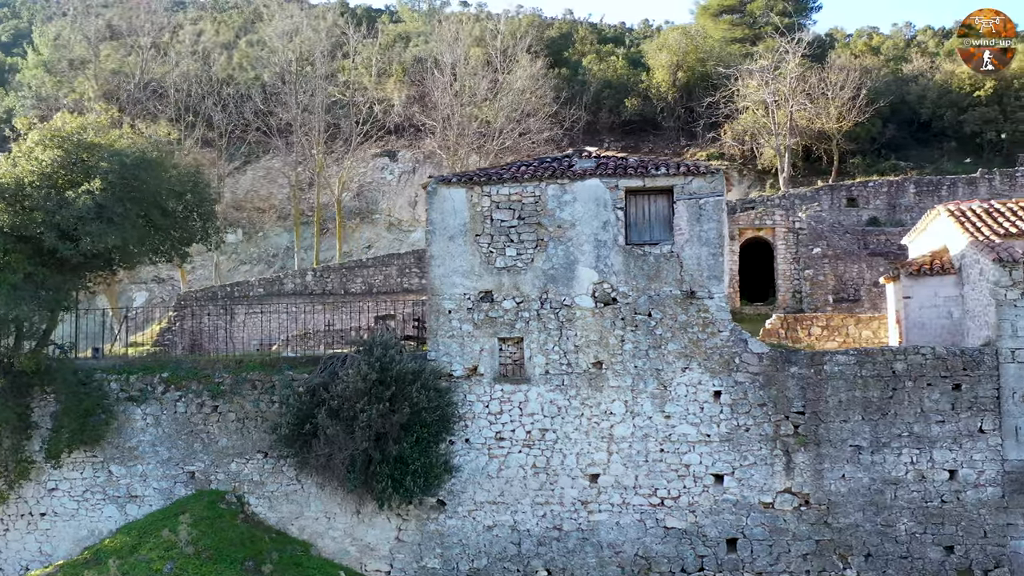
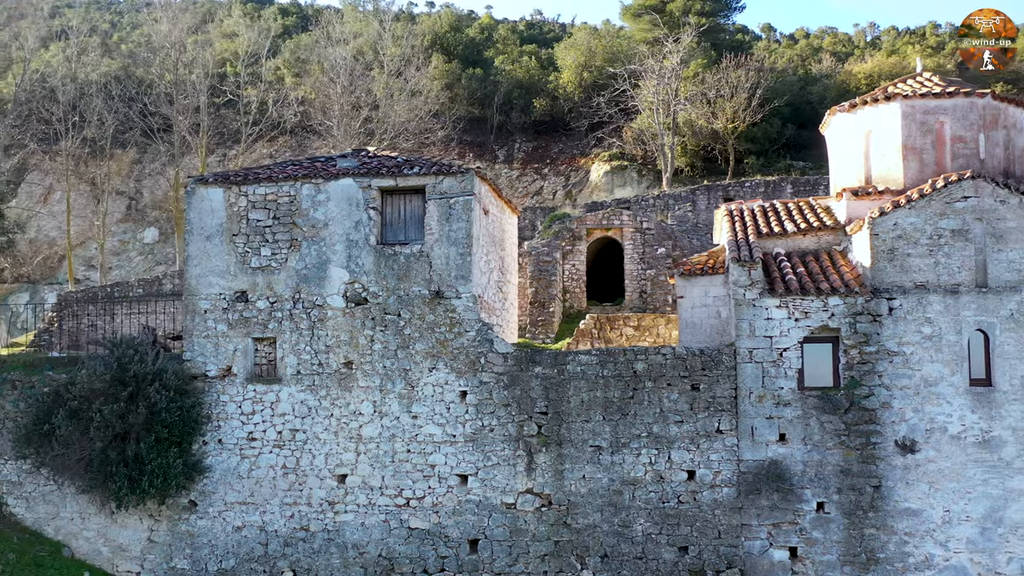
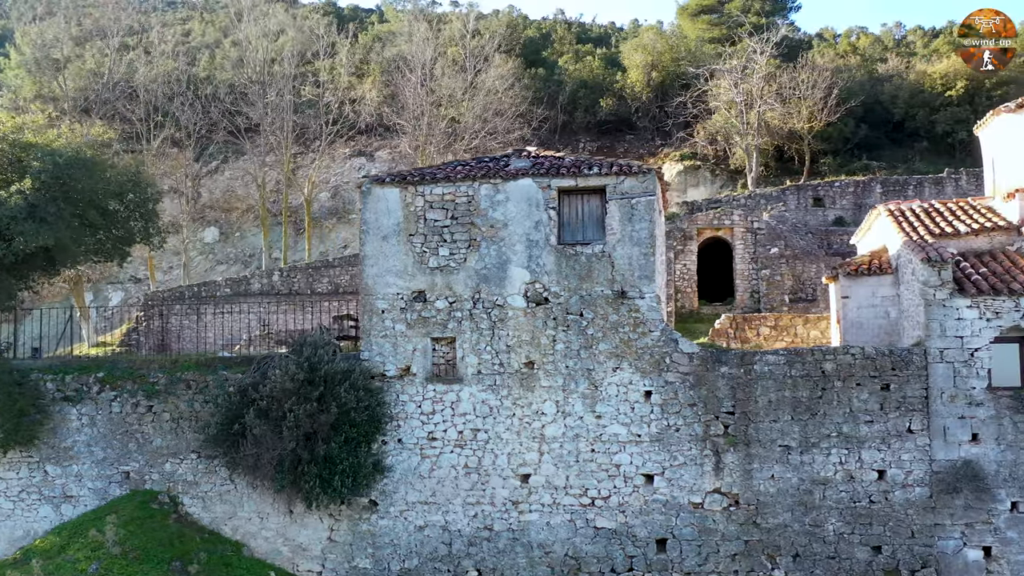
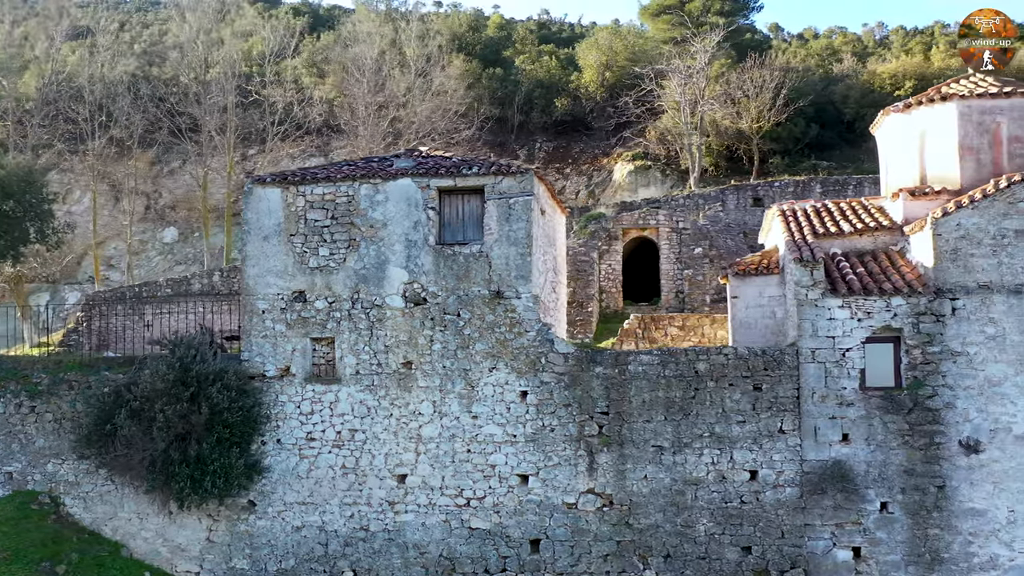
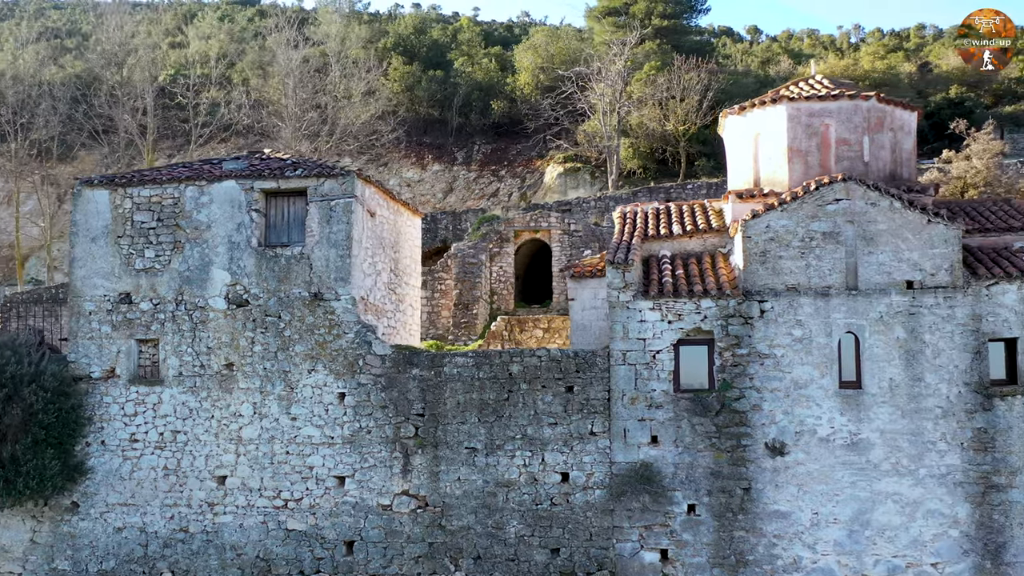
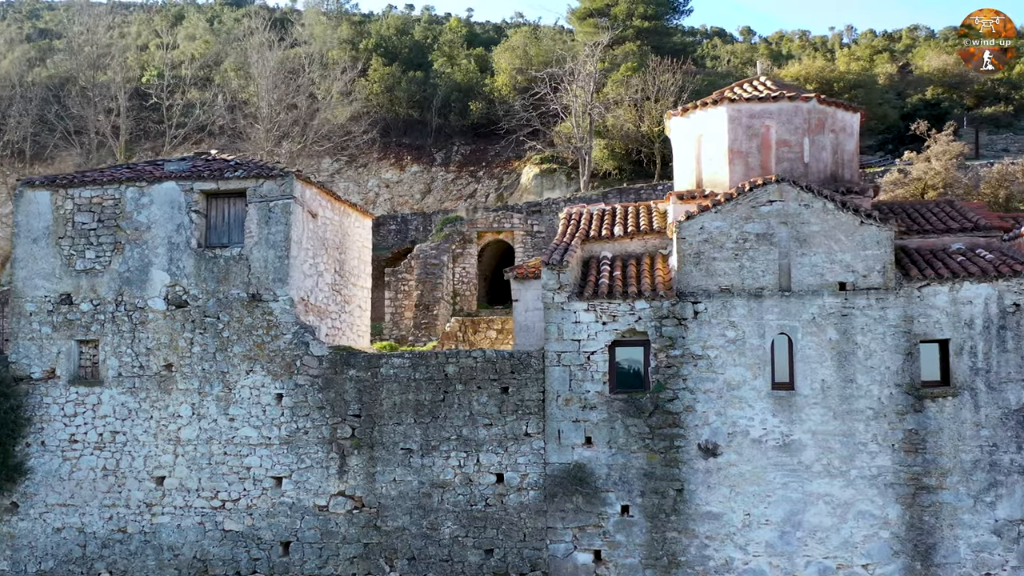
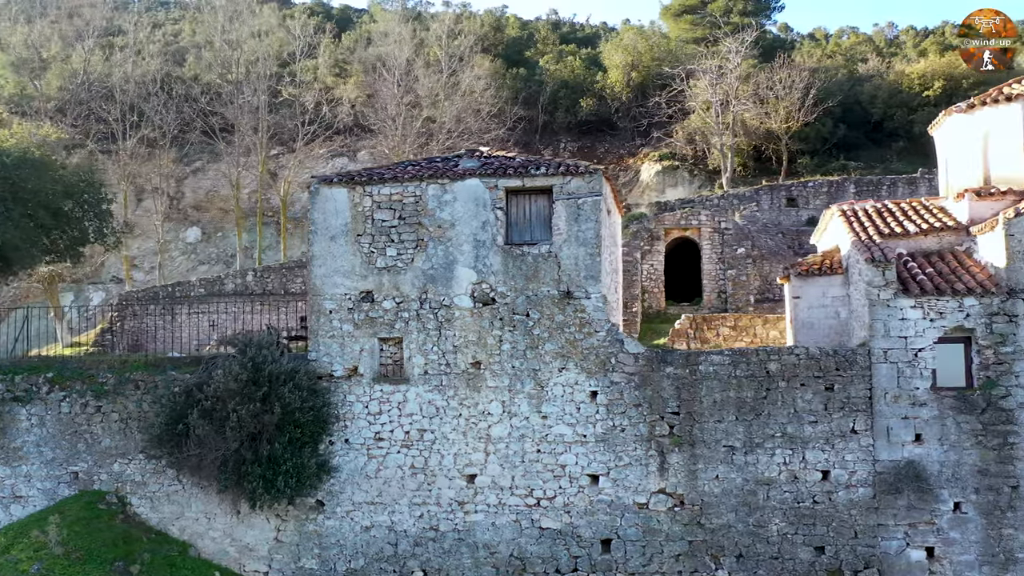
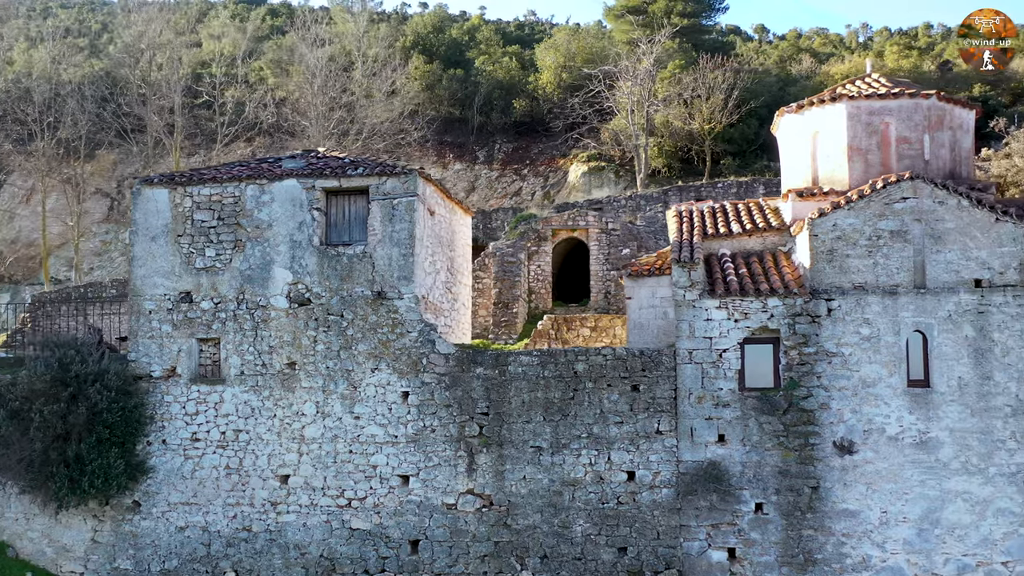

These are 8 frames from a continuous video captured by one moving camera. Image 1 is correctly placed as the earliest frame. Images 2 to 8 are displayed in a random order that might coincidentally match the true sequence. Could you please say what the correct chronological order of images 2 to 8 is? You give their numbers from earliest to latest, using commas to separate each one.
3, 7, 4, 2, 8, 5, 6
